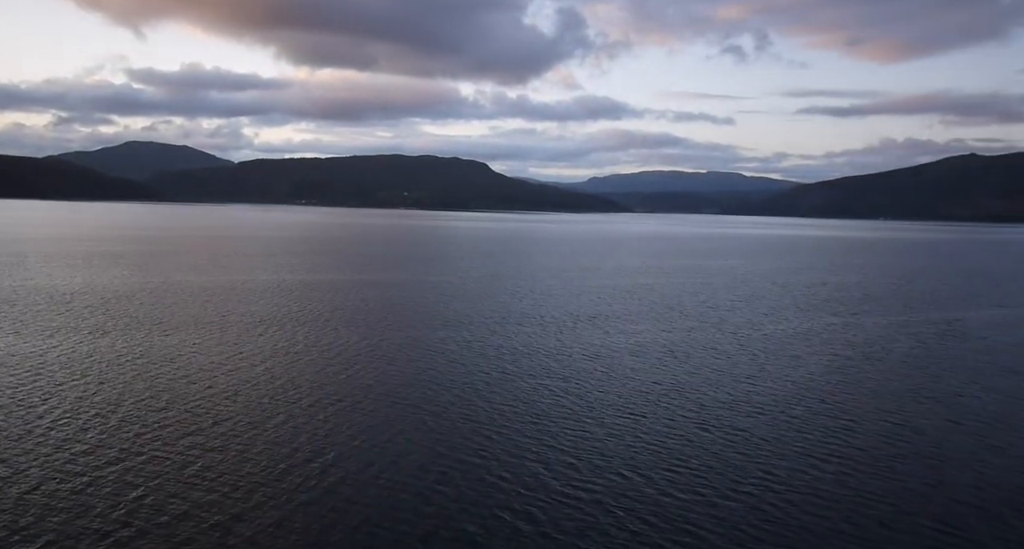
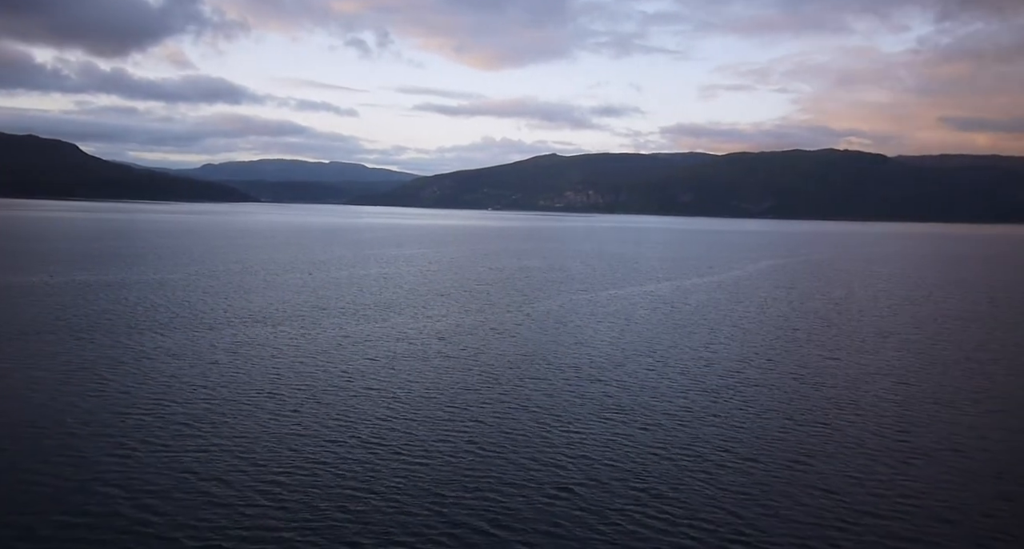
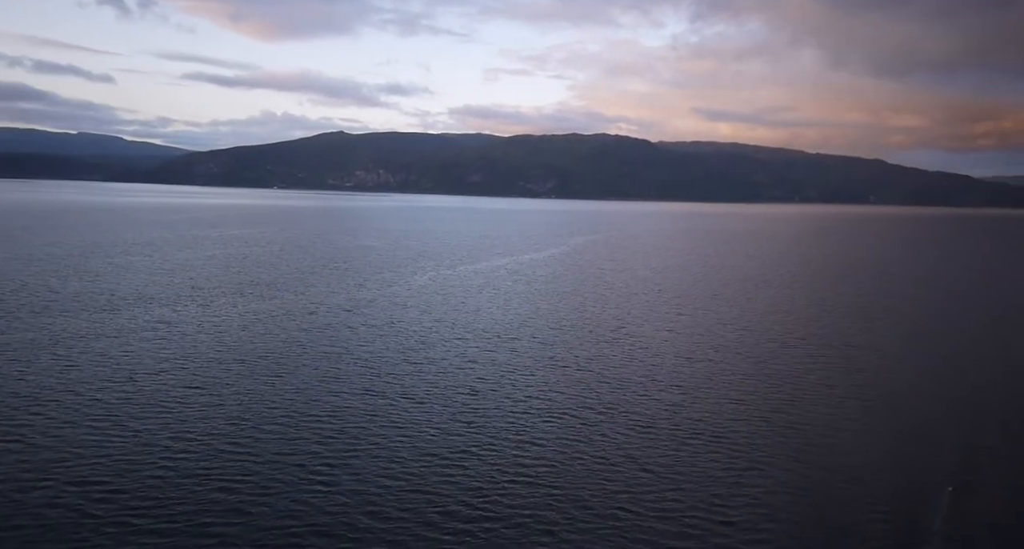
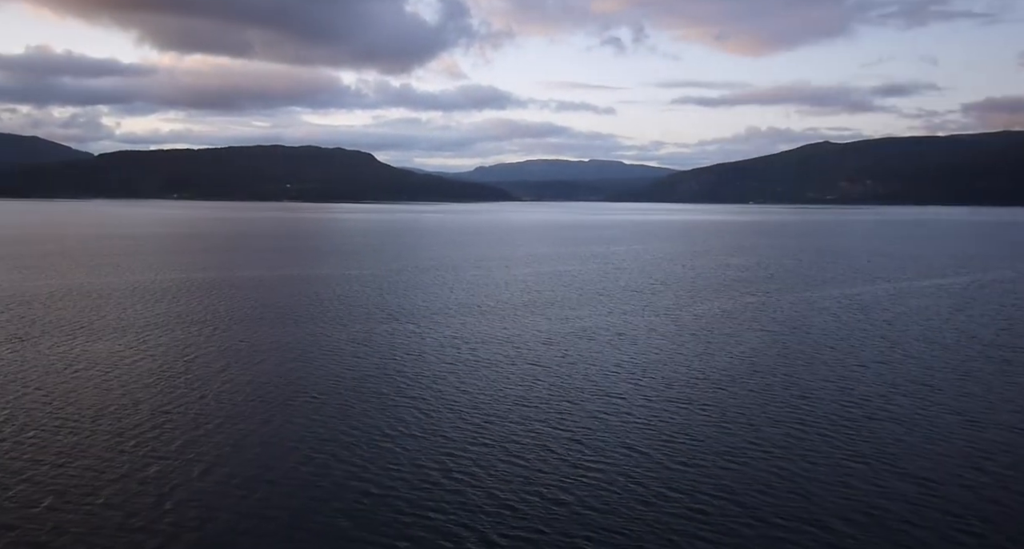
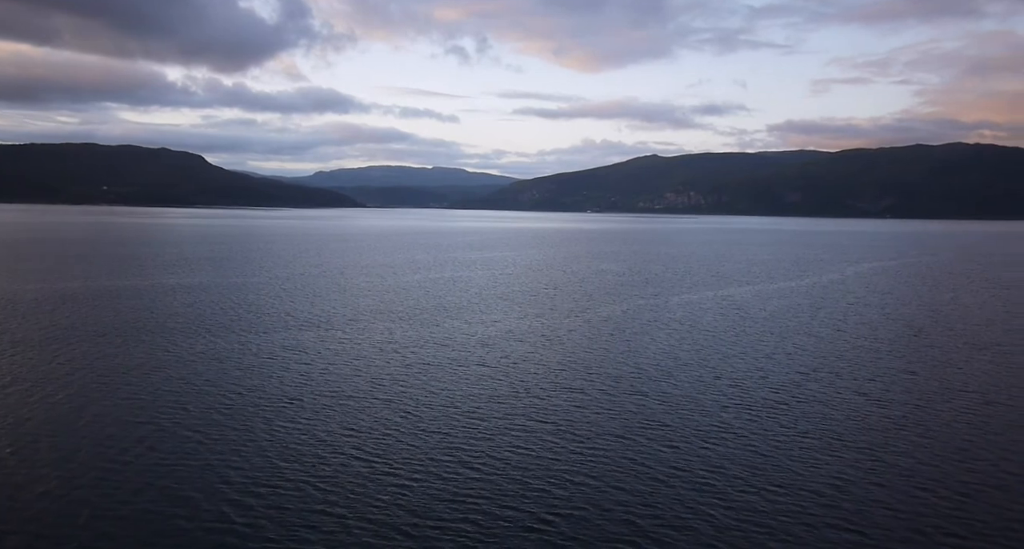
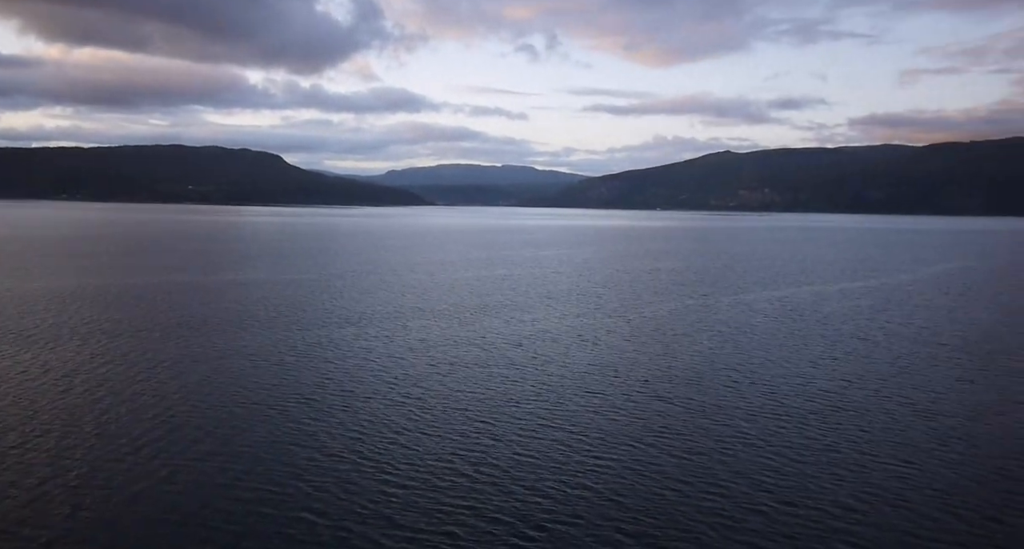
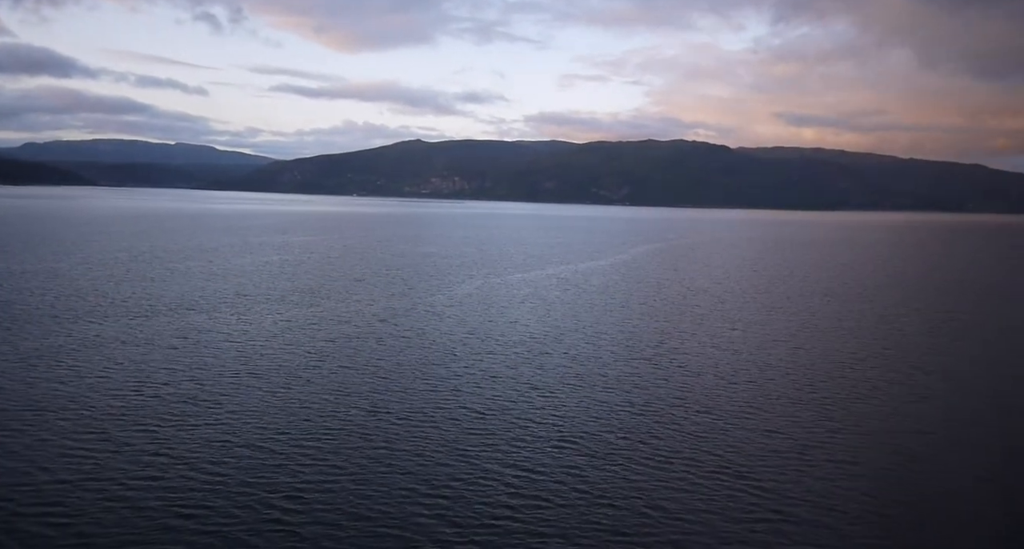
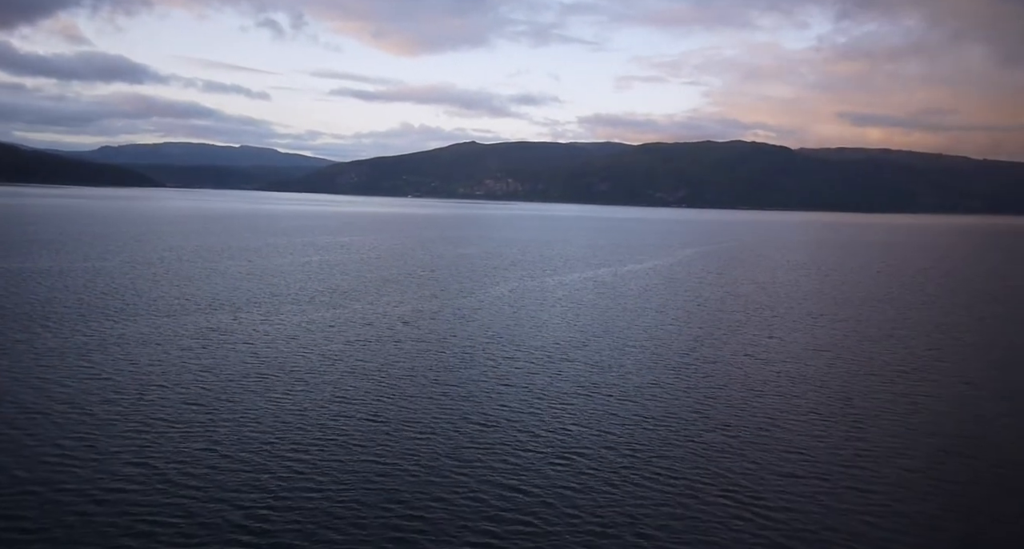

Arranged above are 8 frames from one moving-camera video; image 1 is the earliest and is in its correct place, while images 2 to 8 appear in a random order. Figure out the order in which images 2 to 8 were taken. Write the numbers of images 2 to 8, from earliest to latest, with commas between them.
4, 6, 5, 2, 8, 7, 3
